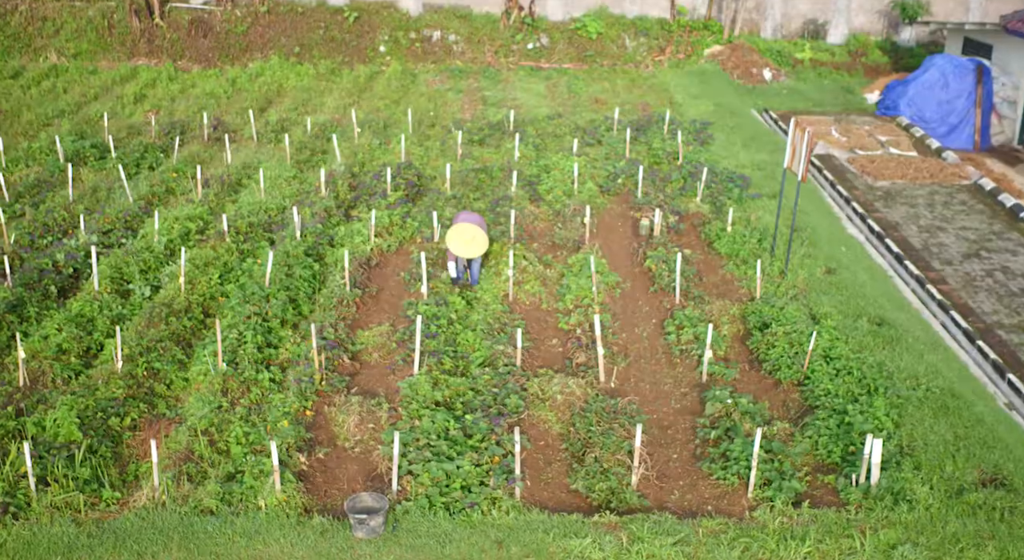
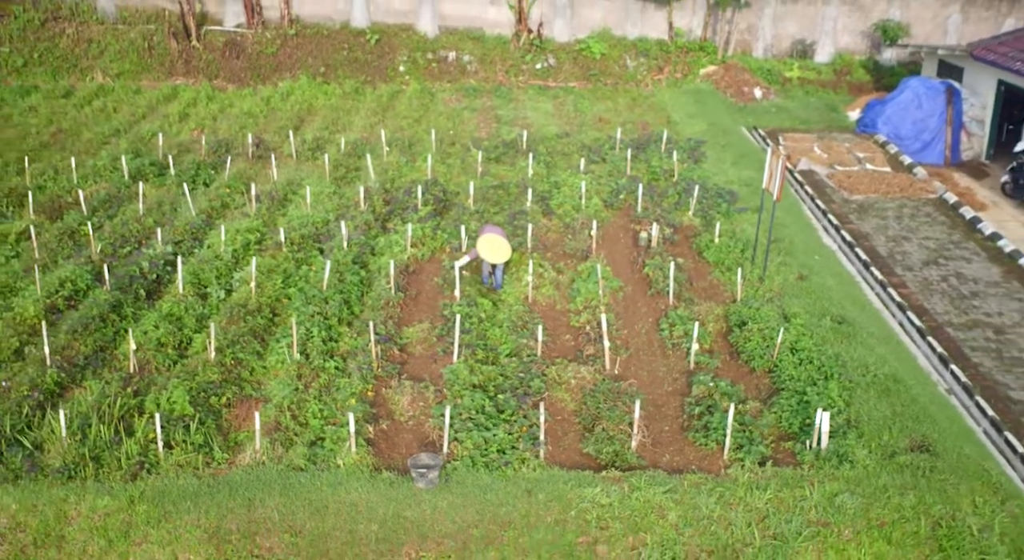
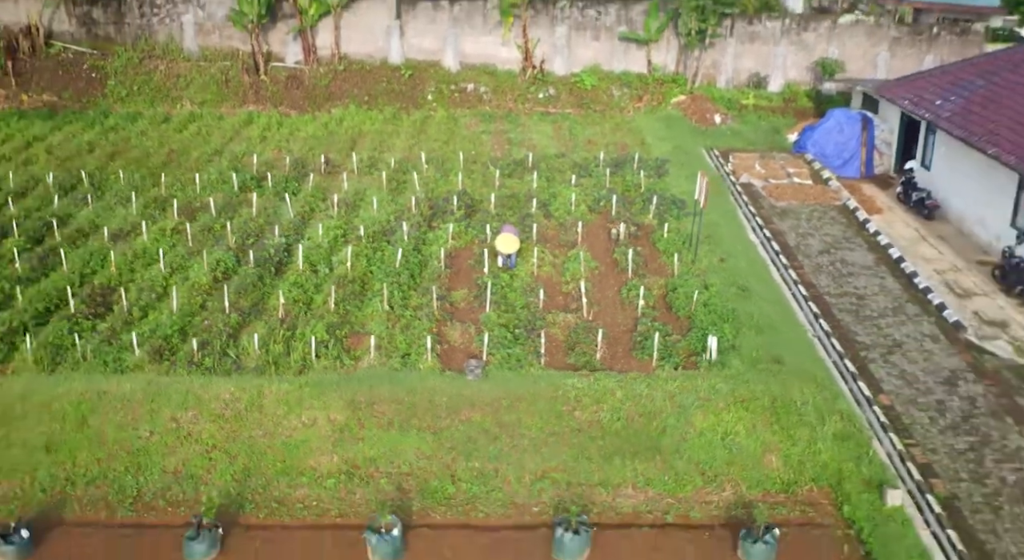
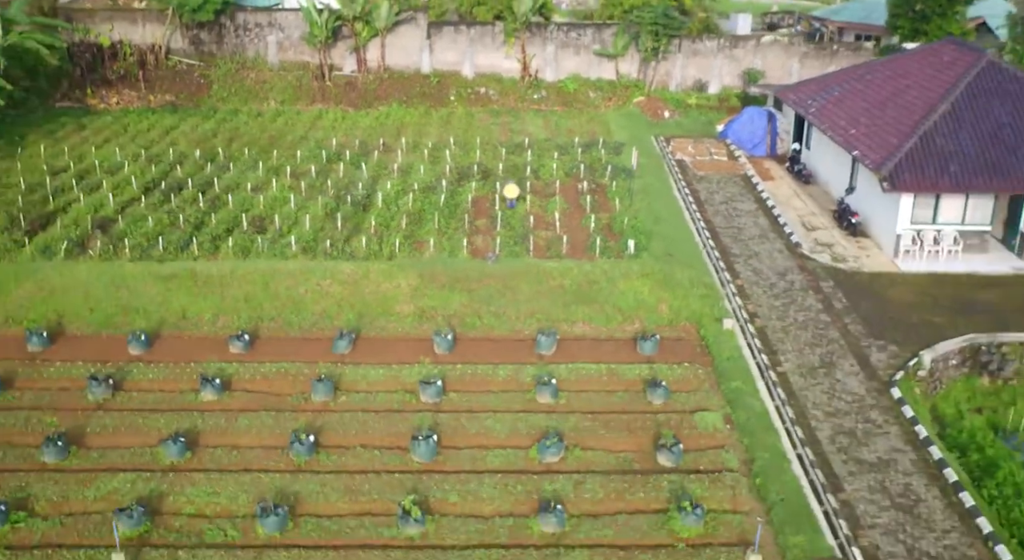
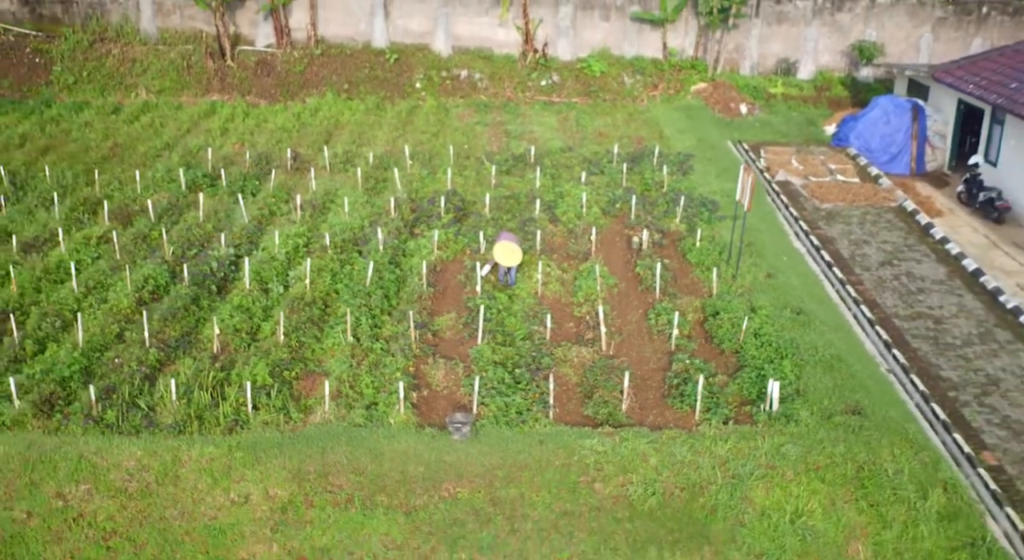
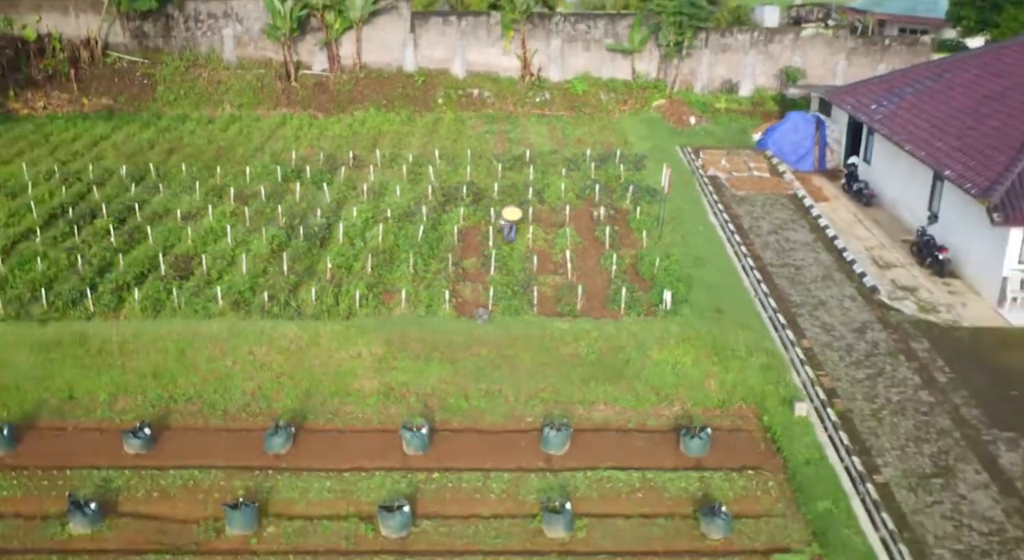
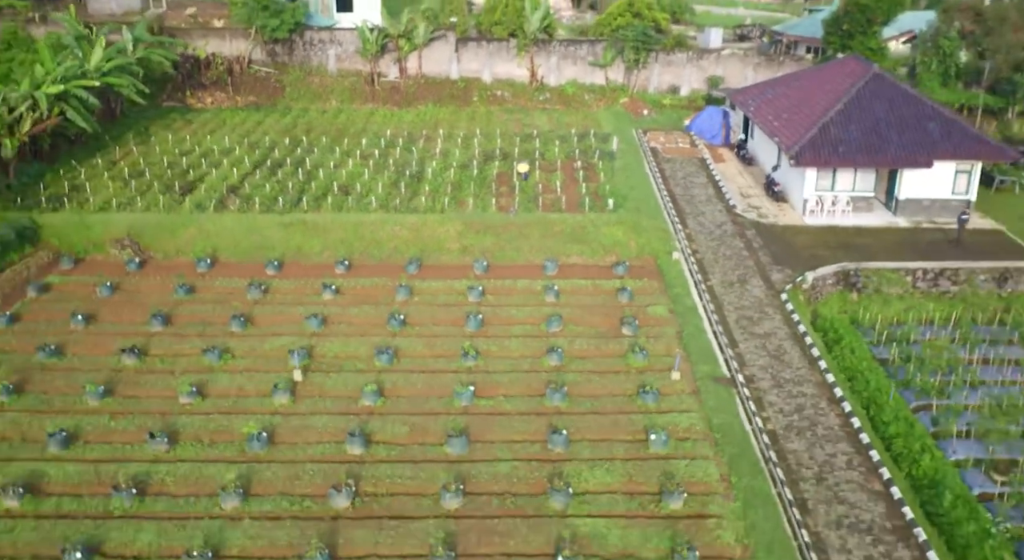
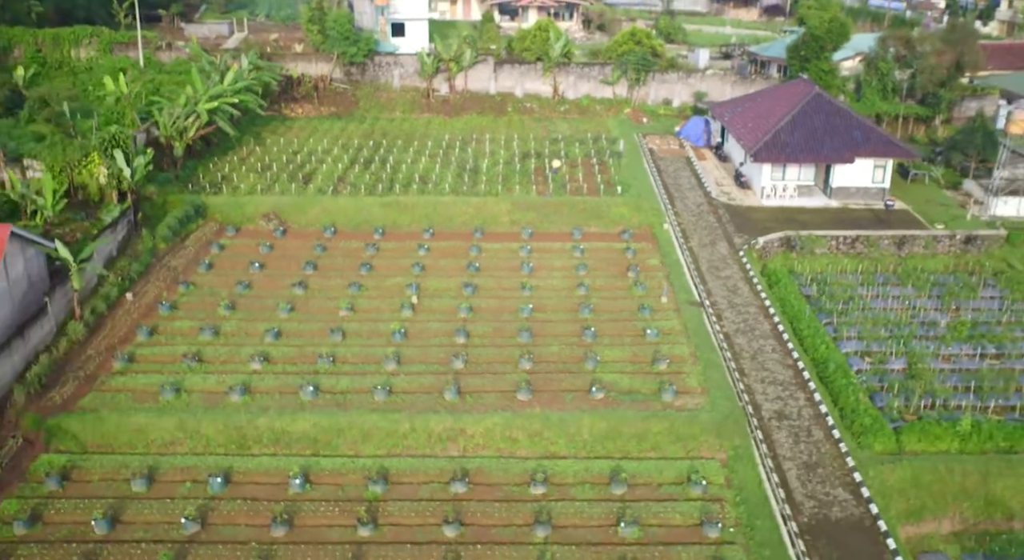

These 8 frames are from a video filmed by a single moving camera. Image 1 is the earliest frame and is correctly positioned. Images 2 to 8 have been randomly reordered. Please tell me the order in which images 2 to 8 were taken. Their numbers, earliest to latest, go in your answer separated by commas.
2, 5, 3, 6, 4, 7, 8
